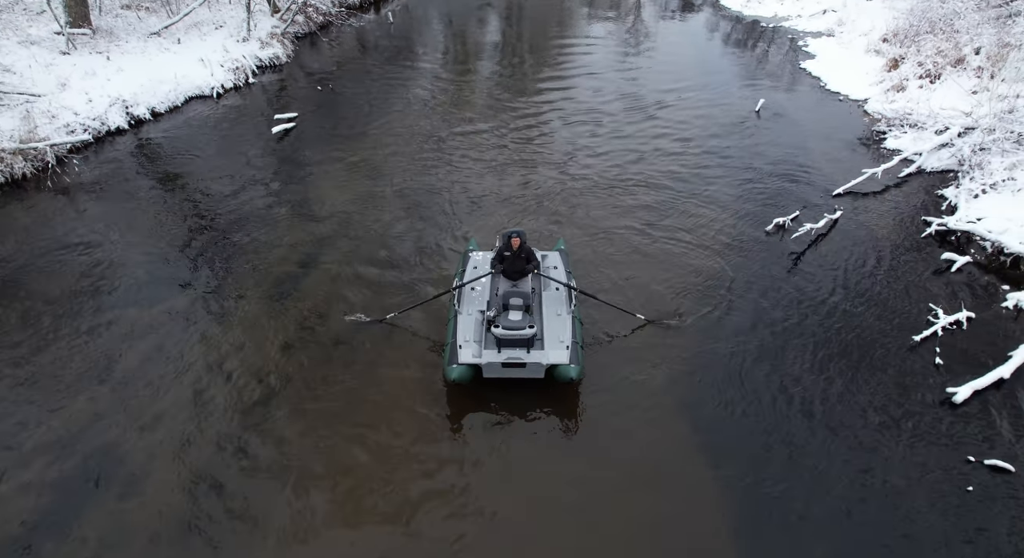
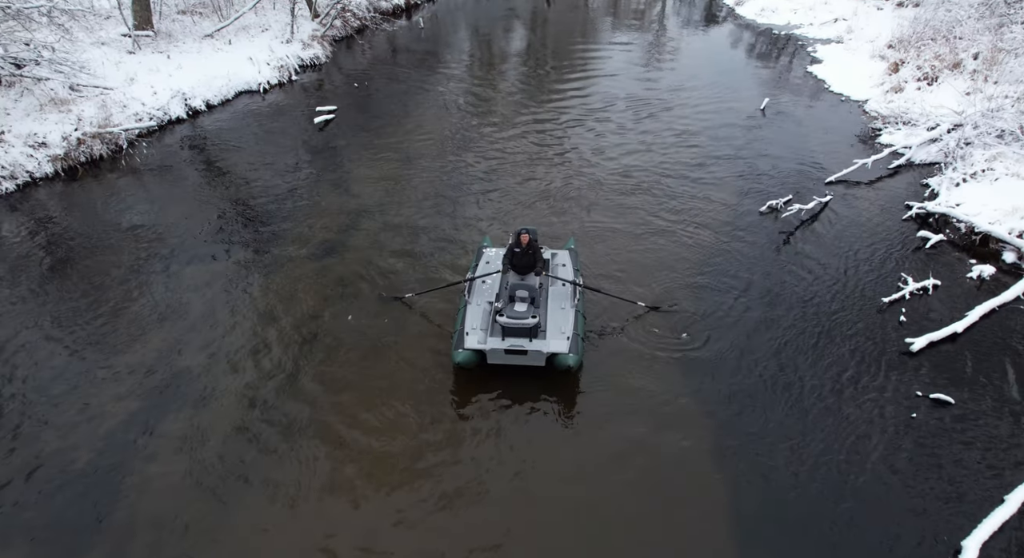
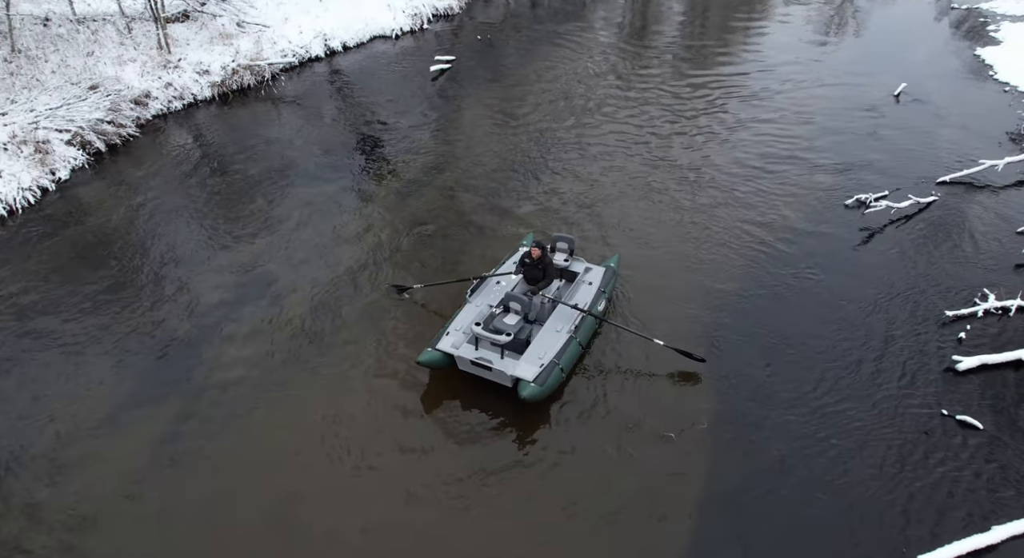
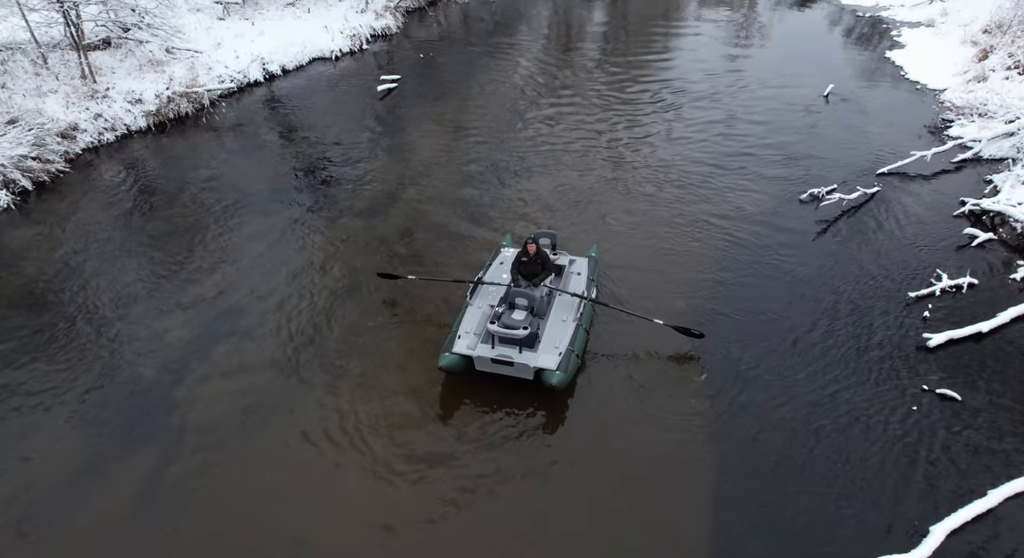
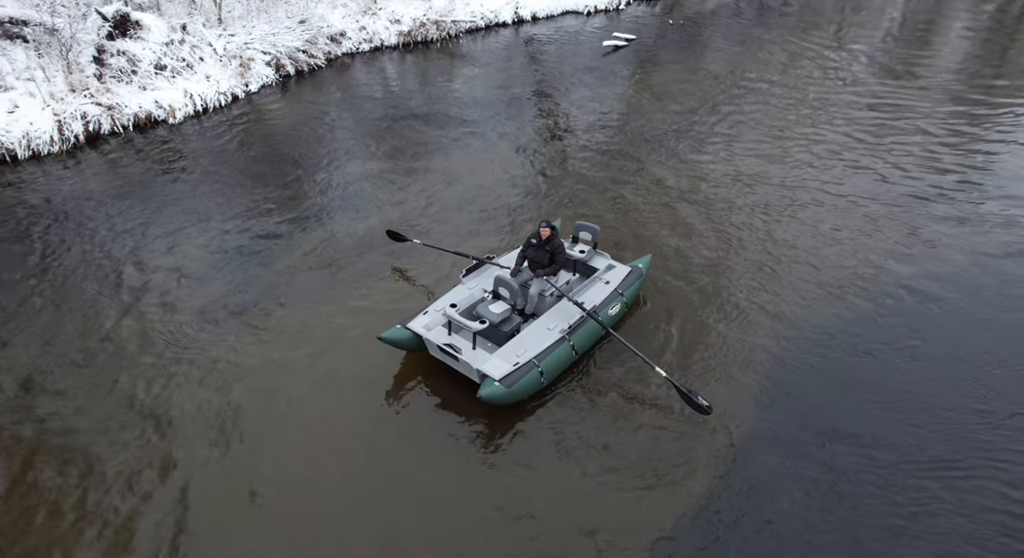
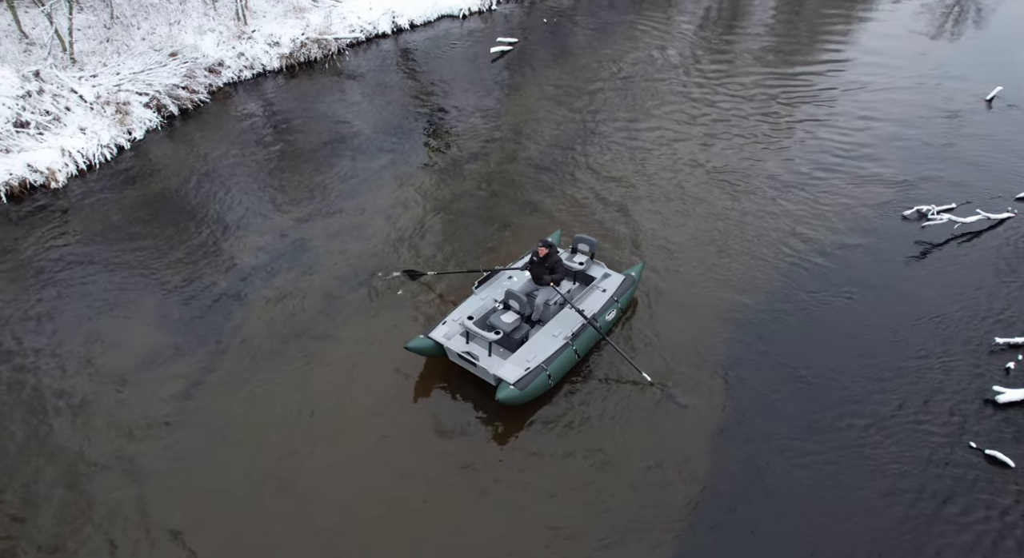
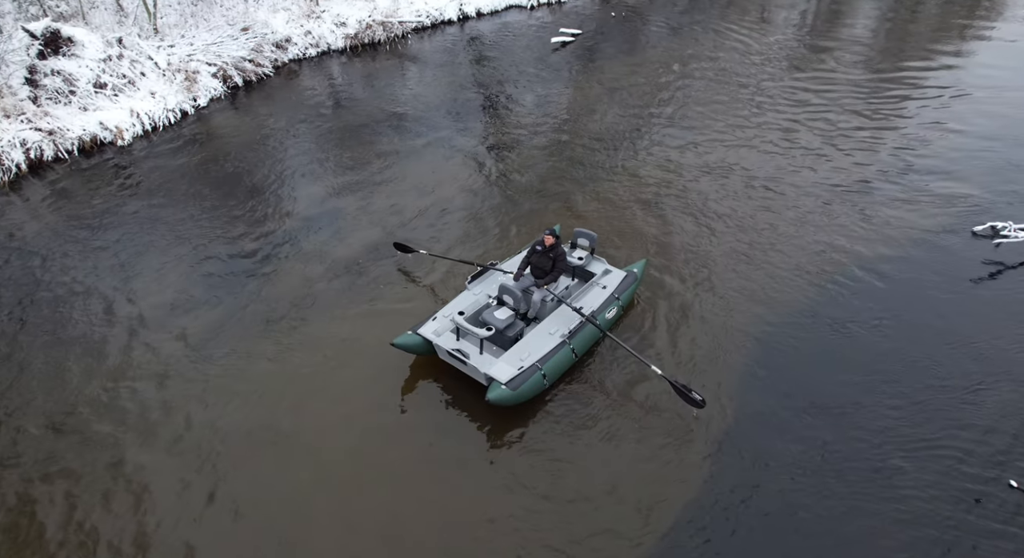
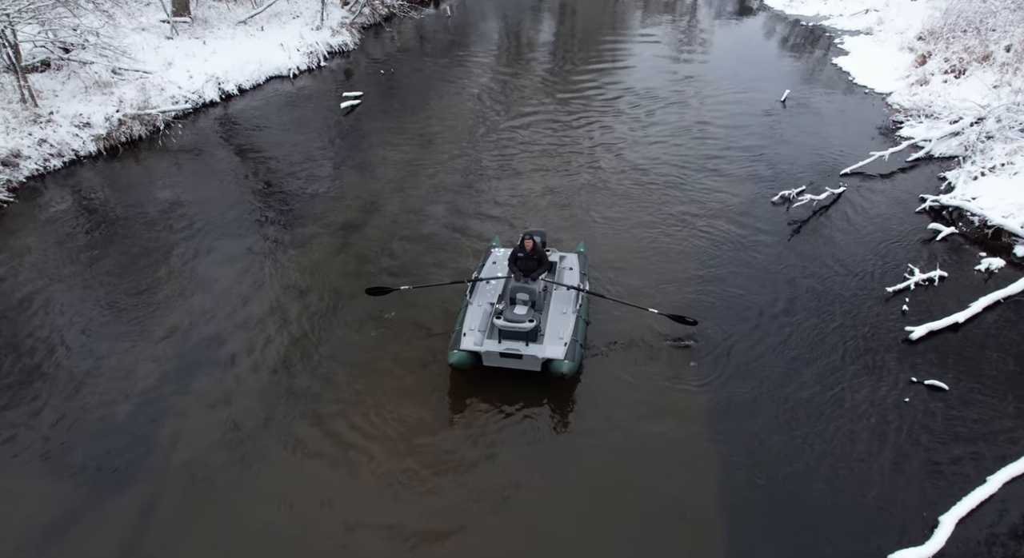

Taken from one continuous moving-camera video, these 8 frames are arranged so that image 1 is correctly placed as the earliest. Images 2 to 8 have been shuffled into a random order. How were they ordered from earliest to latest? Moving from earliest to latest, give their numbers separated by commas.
2, 8, 4, 3, 6, 7, 5
